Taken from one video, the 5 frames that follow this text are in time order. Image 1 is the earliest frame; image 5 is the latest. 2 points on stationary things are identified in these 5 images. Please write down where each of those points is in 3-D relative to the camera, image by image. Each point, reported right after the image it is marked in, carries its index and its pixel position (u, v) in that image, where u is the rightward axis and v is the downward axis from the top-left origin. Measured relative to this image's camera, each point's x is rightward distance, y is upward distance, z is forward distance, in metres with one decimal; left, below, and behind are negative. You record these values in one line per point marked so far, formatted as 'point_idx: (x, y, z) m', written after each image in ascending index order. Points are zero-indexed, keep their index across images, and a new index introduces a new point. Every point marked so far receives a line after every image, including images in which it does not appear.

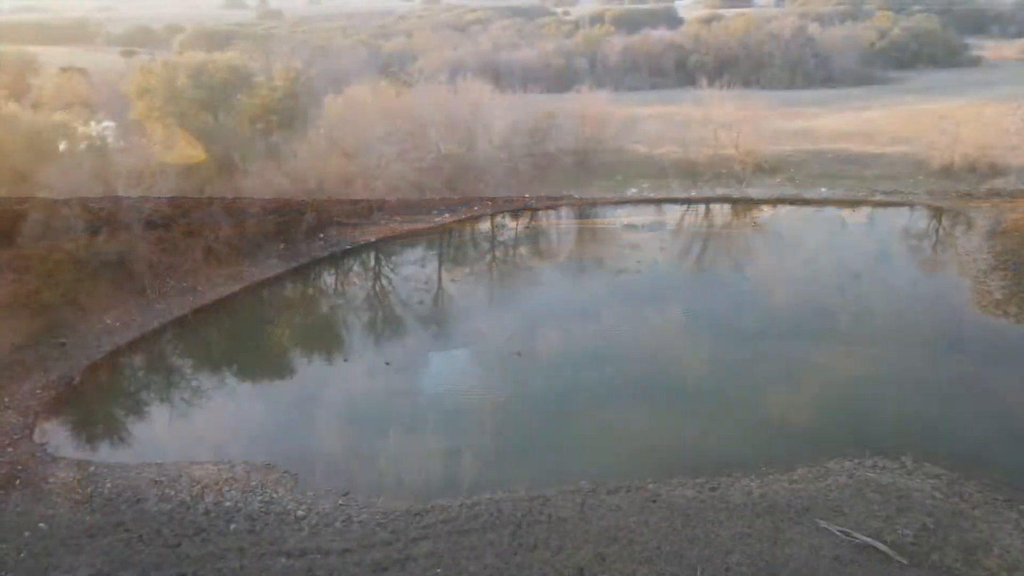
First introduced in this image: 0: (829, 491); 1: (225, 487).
0: (+6.3, -4.1, +14.8) m
1: (-6.0, -4.1, +15.3) m
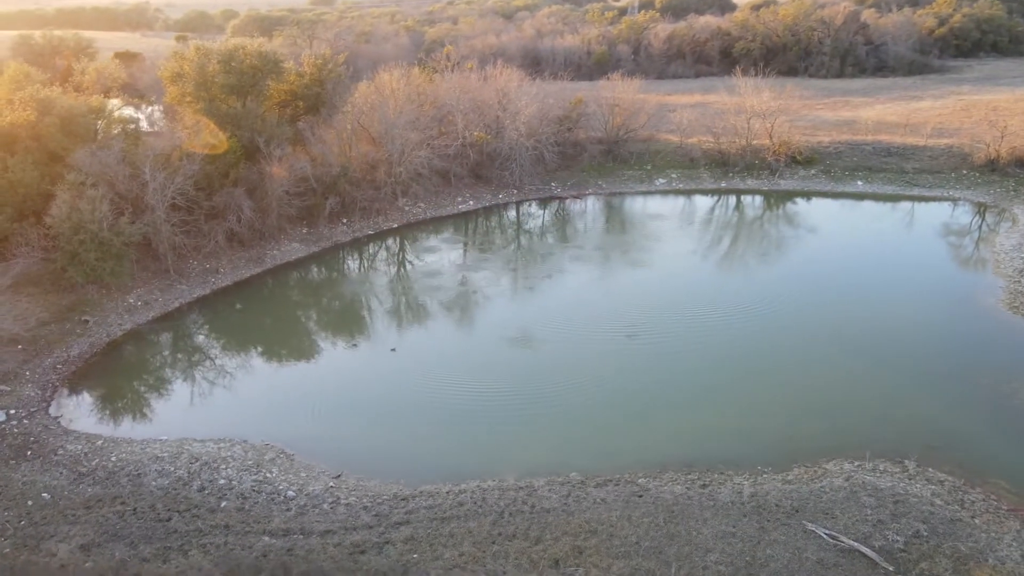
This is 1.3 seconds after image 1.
0: (+6.0, -4.0, +14.5) m
1: (-6.2, -3.8, +15.7) m
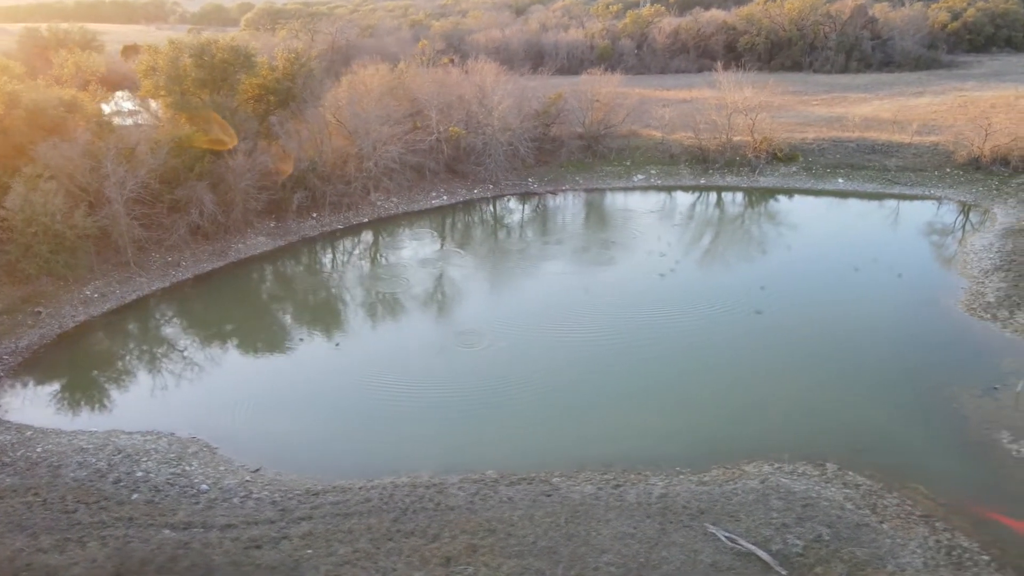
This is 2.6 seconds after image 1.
0: (+4.2, -4.0, +14.4) m
1: (-8.0, -3.6, +15.9) m
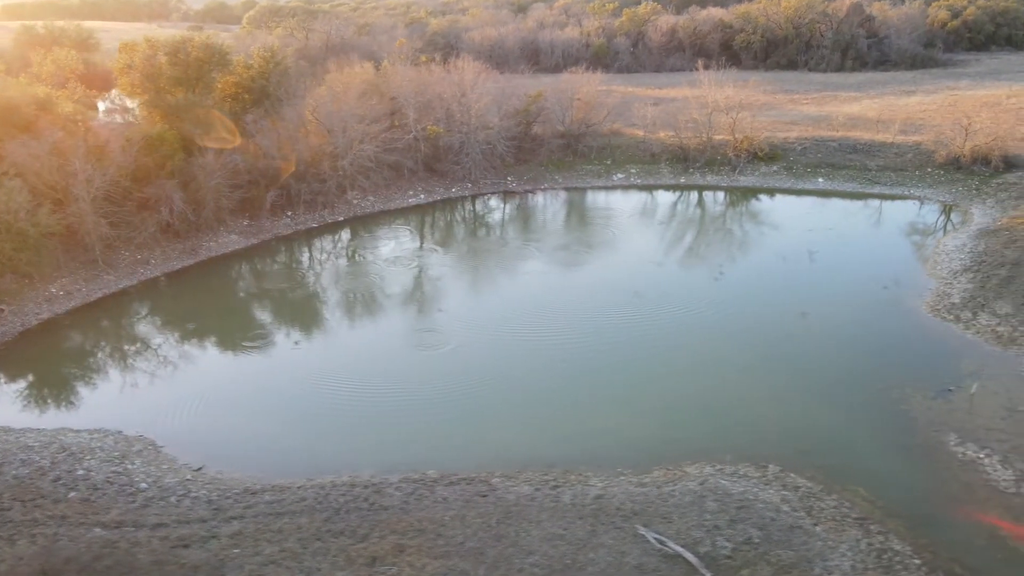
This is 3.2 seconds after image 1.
0: (+2.9, -4.1, +14.3) m
1: (-9.2, -3.6, +15.9) m
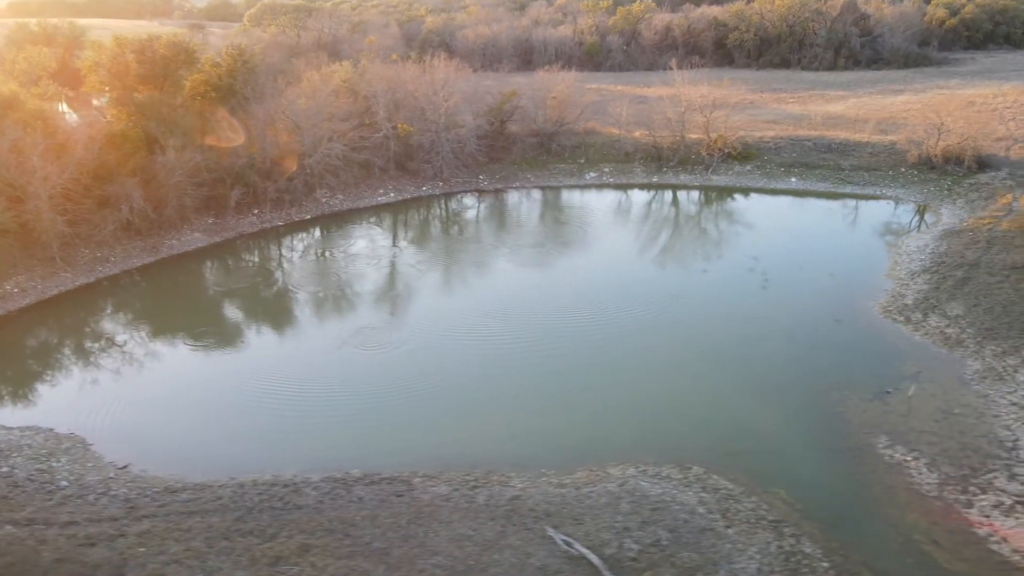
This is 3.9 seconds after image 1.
0: (+1.3, -4.1, +14.3) m
1: (-10.8, -3.6, +16.0) m
